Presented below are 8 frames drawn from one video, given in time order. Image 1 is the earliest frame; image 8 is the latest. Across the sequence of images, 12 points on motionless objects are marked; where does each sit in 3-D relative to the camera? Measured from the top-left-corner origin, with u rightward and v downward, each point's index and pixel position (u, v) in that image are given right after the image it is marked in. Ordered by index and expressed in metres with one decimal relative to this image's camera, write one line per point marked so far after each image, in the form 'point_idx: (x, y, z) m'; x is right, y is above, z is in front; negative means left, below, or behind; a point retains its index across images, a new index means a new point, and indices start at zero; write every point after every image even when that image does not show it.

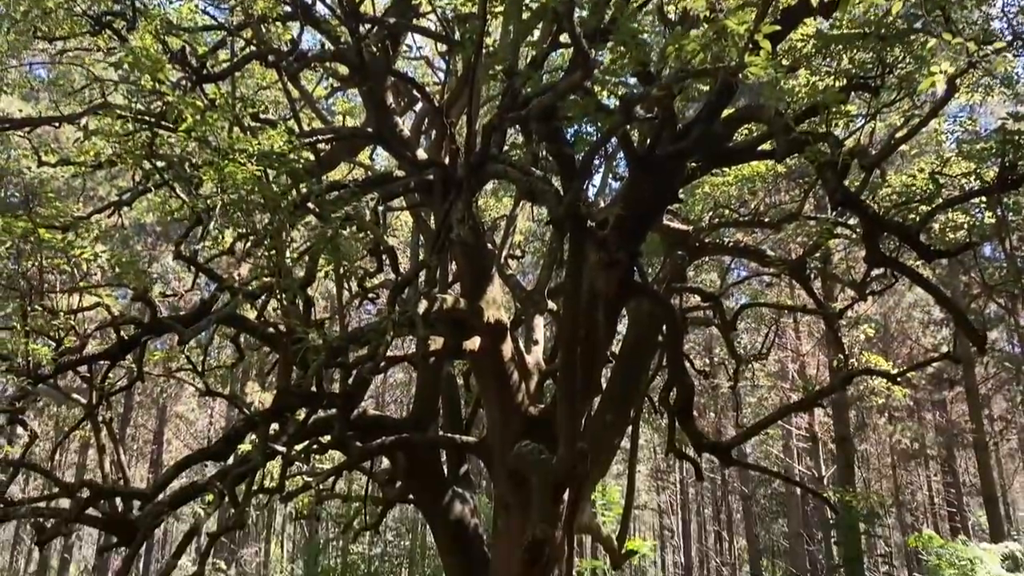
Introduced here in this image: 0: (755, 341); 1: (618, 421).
0: (+5.4, -1.2, +19.3) m
1: (+1.2, -1.5, +9.5) m
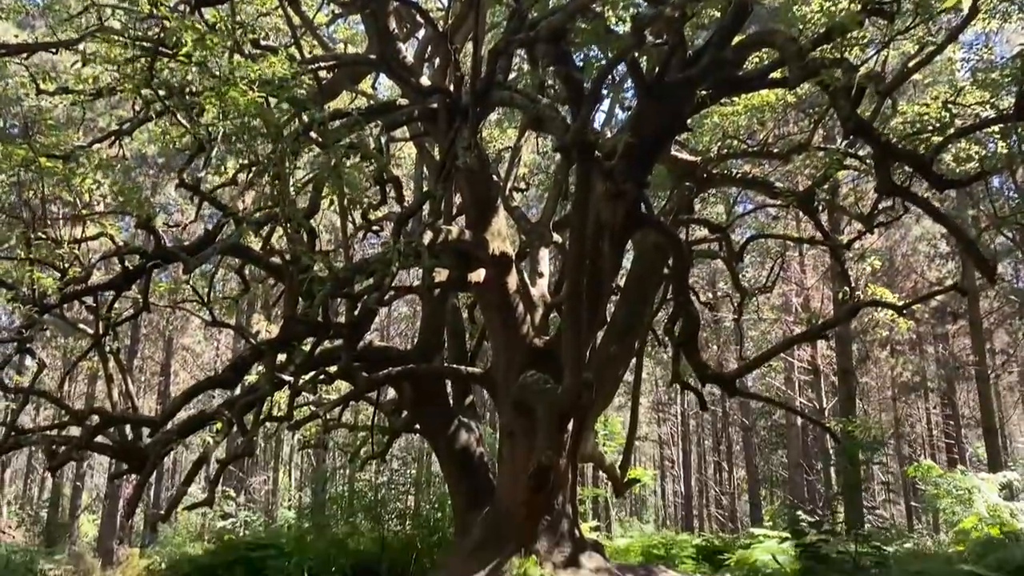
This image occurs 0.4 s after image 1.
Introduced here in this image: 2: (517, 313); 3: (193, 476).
0: (+5.5, +0.3, +19.3) m
1: (+1.2, -0.7, +9.5) m
2: (+0.1, -0.3, +10.3) m
3: (-3.4, -2.0, +9.5) m
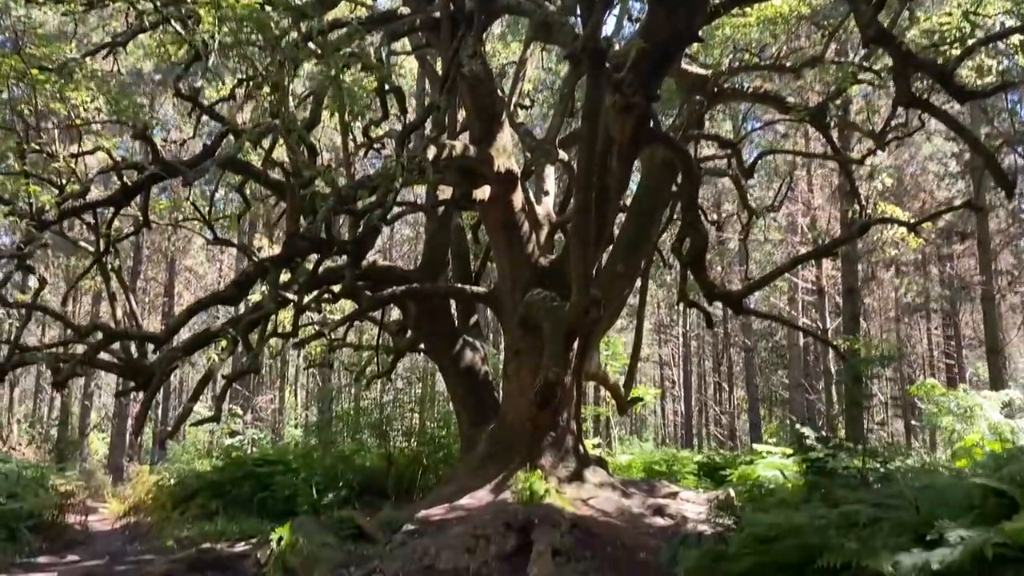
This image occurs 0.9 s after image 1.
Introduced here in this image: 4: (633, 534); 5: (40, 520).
0: (+5.6, +2.0, +19.1) m
1: (+1.3, +0.2, +9.4) m
2: (+0.1, +0.7, +10.2) m
3: (-3.4, -1.1, +9.5) m
4: (+1.1, -2.2, +8.0) m
5: (-6.4, -3.1, +11.9) m
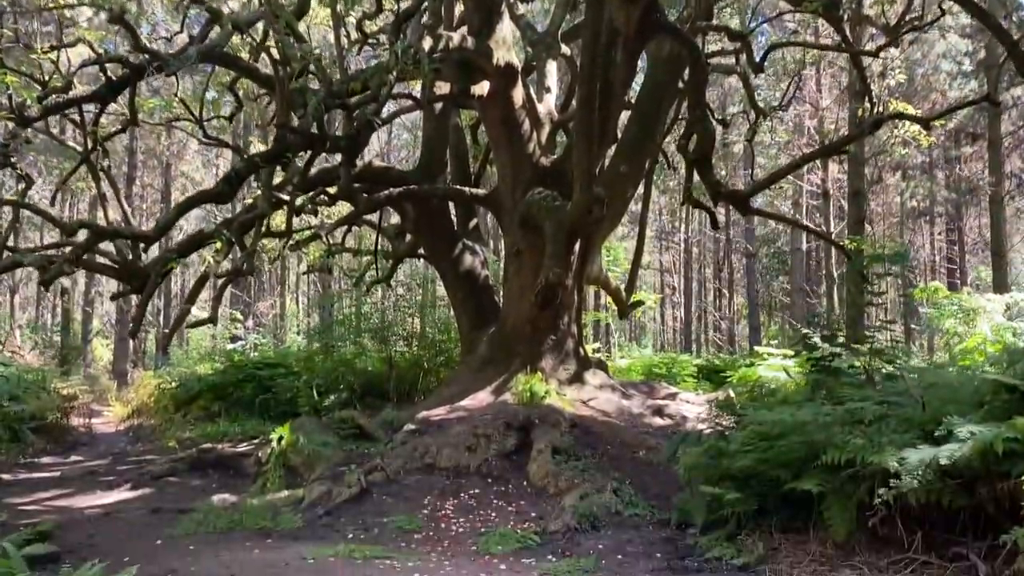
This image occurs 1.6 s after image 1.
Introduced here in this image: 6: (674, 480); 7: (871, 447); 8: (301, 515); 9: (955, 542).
0: (+5.6, +4.1, +18.5) m
1: (+1.3, +1.2, +9.2) m
2: (+0.1, +1.8, +9.9) m
3: (-3.4, -0.1, +9.4) m
4: (+1.1, -1.3, +8.0) m
5: (-6.4, -1.8, +12.0) m
6: (+1.3, -1.5, +6.9) m
7: (+2.0, -0.9, +4.9) m
8: (-1.6, -1.7, +6.4) m
9: (+2.4, -1.4, +4.7) m
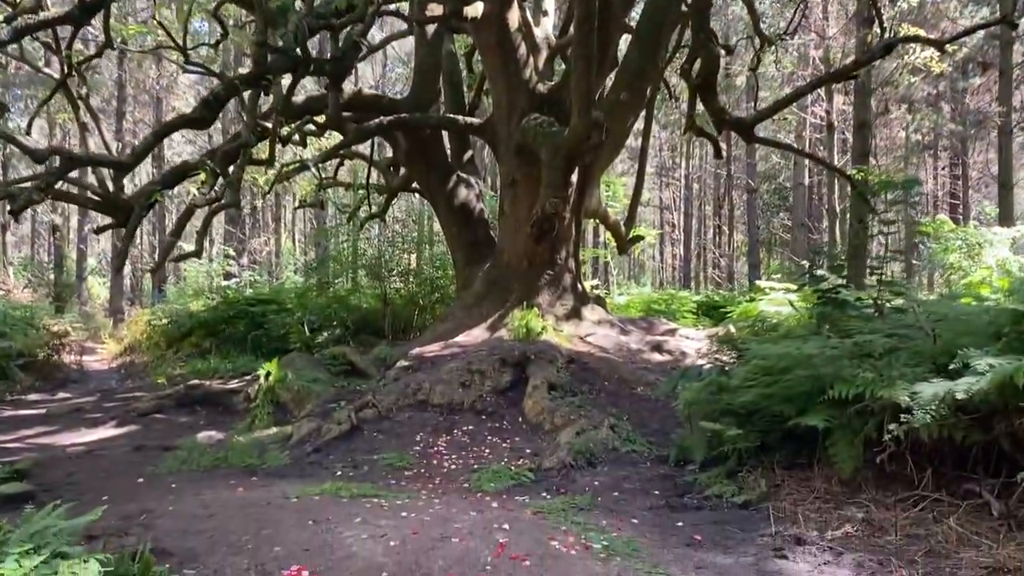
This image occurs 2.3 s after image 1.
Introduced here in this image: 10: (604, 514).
0: (+5.5, +5.5, +17.9) m
1: (+1.2, +1.9, +8.8) m
2: (+0.1, +2.5, +9.4) m
3: (-3.4, +0.6, +9.1) m
4: (+1.0, -0.7, +7.8) m
5: (-6.5, -0.9, +11.8) m
6: (+1.2, -1.0, +6.7) m
7: (+1.9, -0.5, +4.6) m
8: (-1.6, -1.2, +6.2) m
9: (+2.3, -1.0, +4.5) m
10: (+0.5, -1.2, +4.5) m
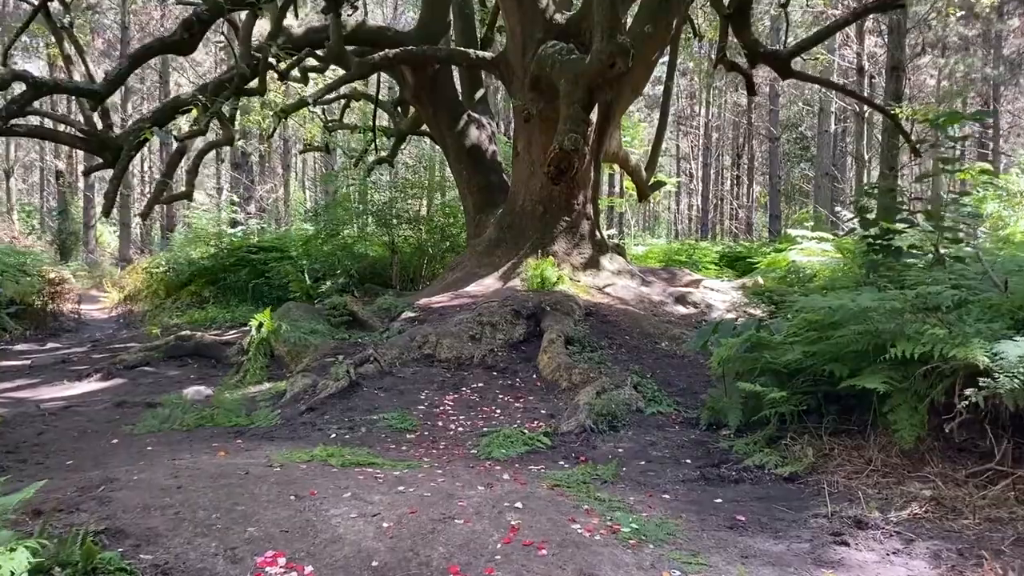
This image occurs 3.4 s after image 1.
0: (+5.8, +6.4, +16.9) m
1: (+1.4, +2.4, +8.0) m
2: (+0.2, +3.1, +8.7) m
3: (-3.3, +1.2, +8.4) m
4: (+1.2, -0.3, +7.2) m
5: (-6.3, -0.2, +11.3) m
6: (+1.3, -0.6, +6.1) m
7: (+2.0, -0.2, +4.0) m
8: (-1.5, -0.8, +5.7) m
9: (+2.4, -0.7, +3.9) m
10: (+0.5, -0.9, +3.9) m
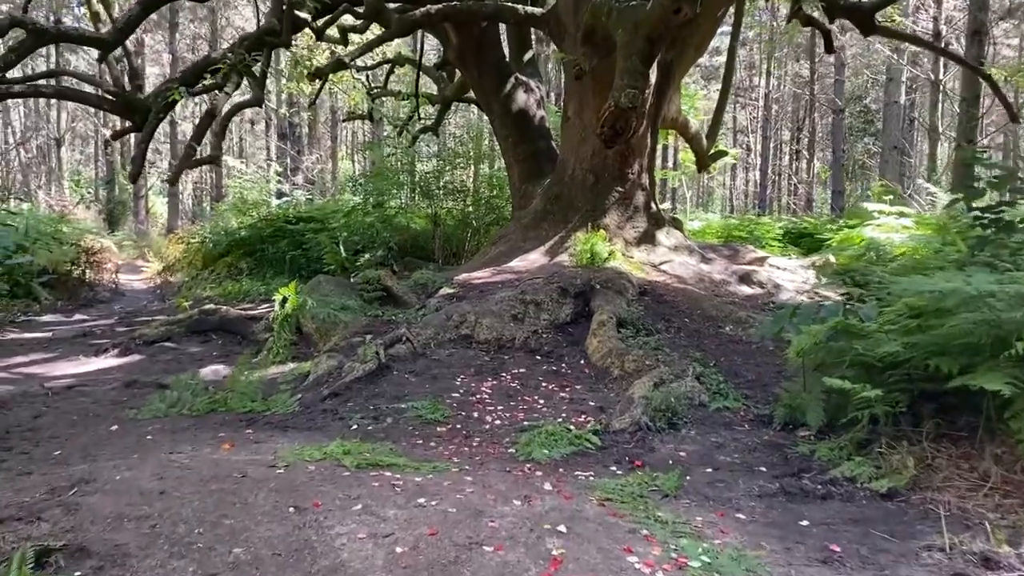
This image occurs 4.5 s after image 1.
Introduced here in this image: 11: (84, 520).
0: (+6.8, +6.8, +15.7) m
1: (+1.8, +2.6, +7.2) m
2: (+0.7, +3.3, +7.9) m
3: (-2.8, +1.4, +7.9) m
4: (+1.5, -0.1, +6.4) m
5: (-5.7, +0.2, +11.0) m
6: (+1.6, -0.5, +5.4) m
7: (+2.2, -0.2, +3.3) m
8: (-1.3, -0.6, +5.2) m
9: (+2.5, -0.7, +3.1) m
10: (+0.7, -0.8, +3.3) m
11: (-1.4, -0.8, +2.9) m
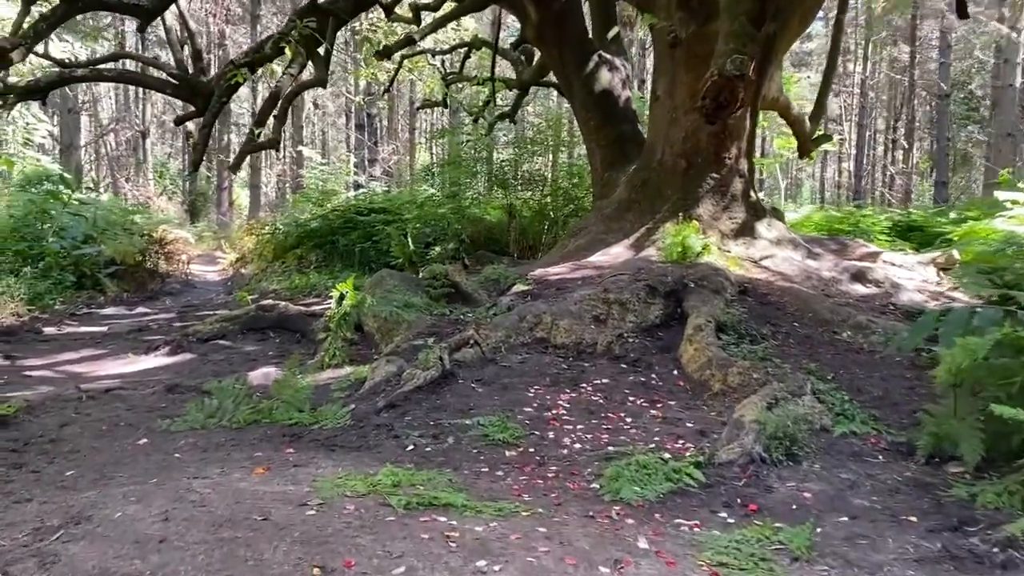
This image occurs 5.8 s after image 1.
0: (+8.2, +6.8, +14.3) m
1: (+2.4, +2.6, +6.3) m
2: (+1.4, +3.3, +7.1) m
3: (-2.2, +1.5, +7.5) m
4: (+2.0, -0.1, +5.6) m
5: (-4.7, +0.3, +10.8) m
6: (+2.0, -0.5, +4.5) m
7: (+2.4, -0.2, +2.4) m
8: (-0.8, -0.6, +4.6) m
9: (+2.8, -0.7, +2.2) m
10: (+0.9, -0.8, +2.5) m
11: (-1.2, -0.8, +2.3) m
